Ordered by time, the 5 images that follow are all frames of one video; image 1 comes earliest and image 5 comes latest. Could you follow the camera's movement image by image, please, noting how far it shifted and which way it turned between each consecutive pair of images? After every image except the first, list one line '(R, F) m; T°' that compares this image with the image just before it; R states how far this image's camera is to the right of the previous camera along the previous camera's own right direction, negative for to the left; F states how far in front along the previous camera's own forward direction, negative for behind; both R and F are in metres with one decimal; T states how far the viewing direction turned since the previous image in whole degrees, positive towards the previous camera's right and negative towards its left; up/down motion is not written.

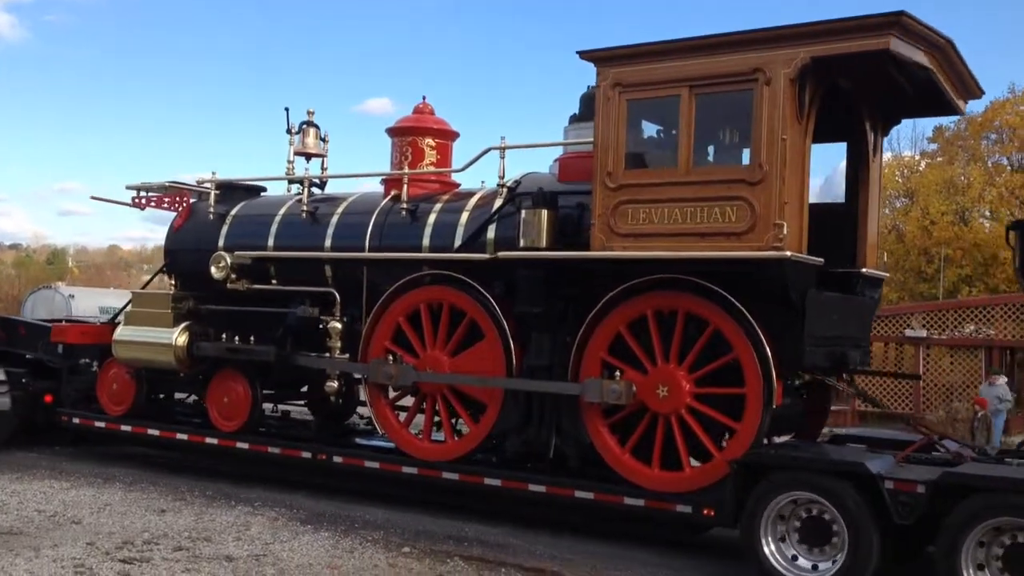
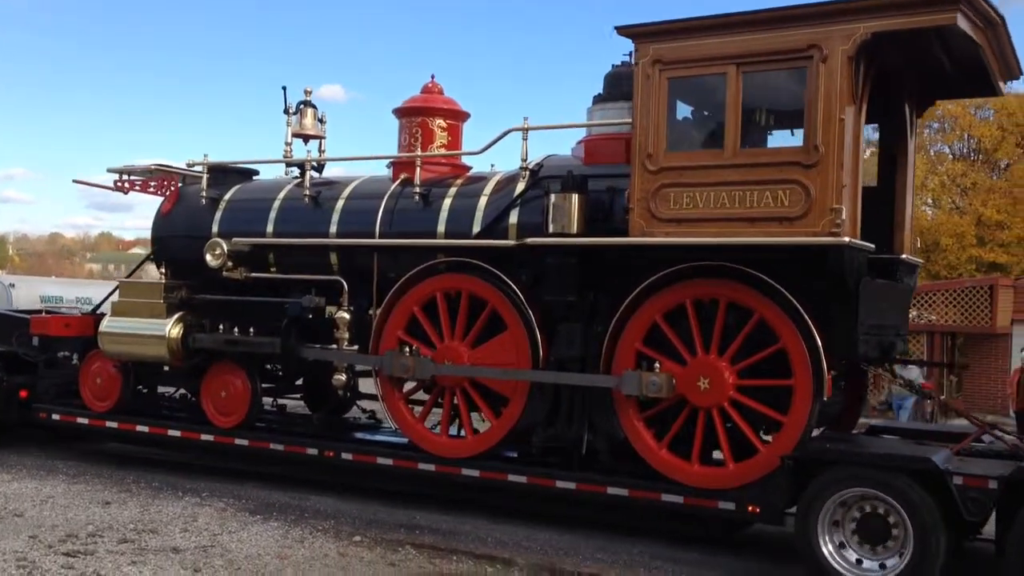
(-0.5, +0.3) m; +3°
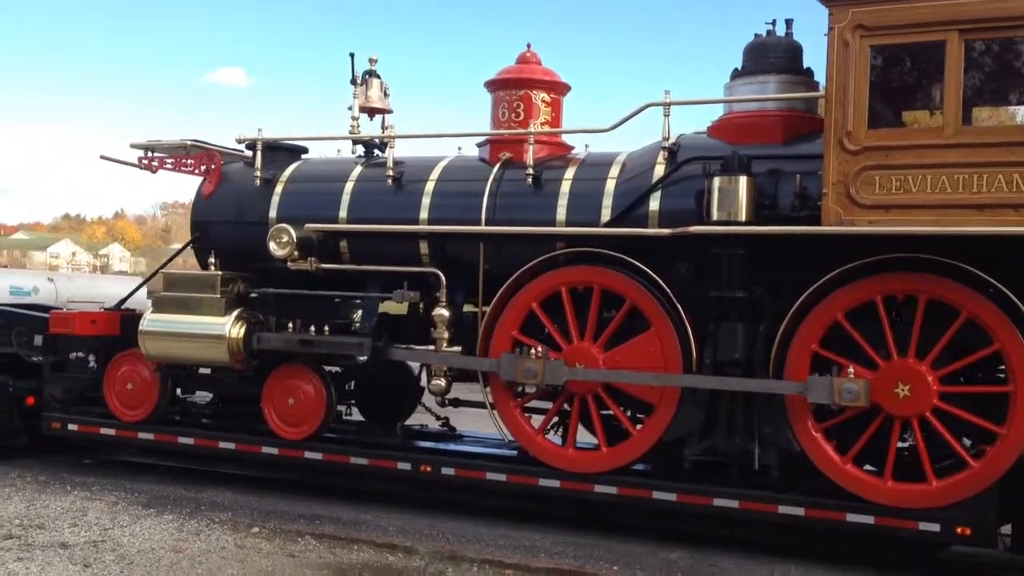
(-1.4, +0.8) m; +5°
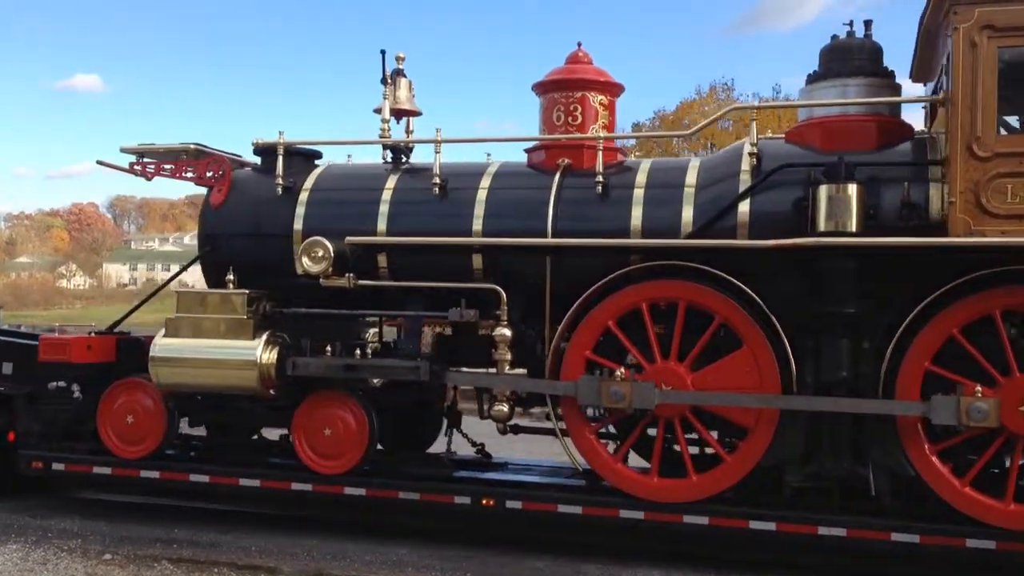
(-1.1, +0.5) m; +6°
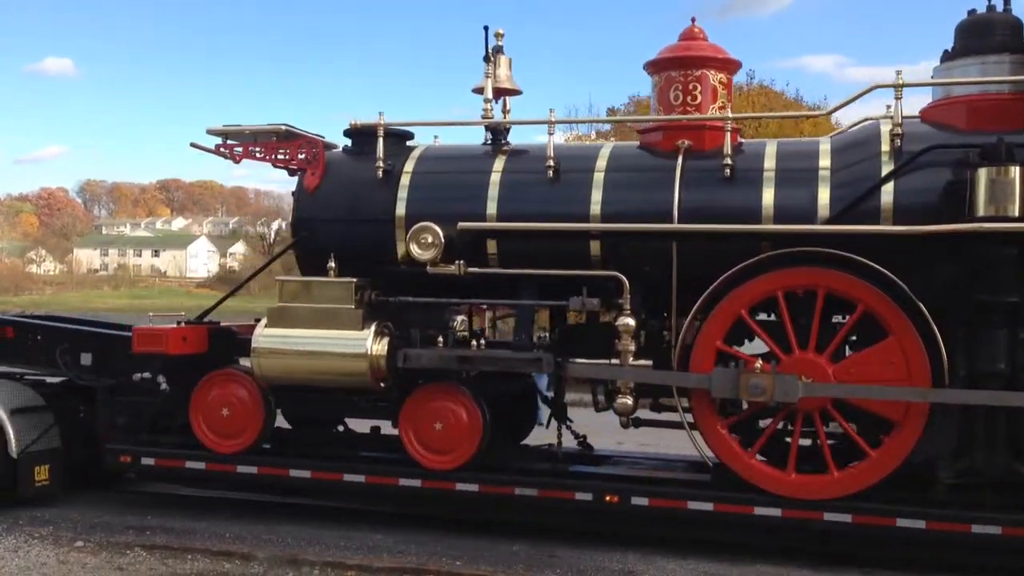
(-0.7, +0.3) m; 0°
